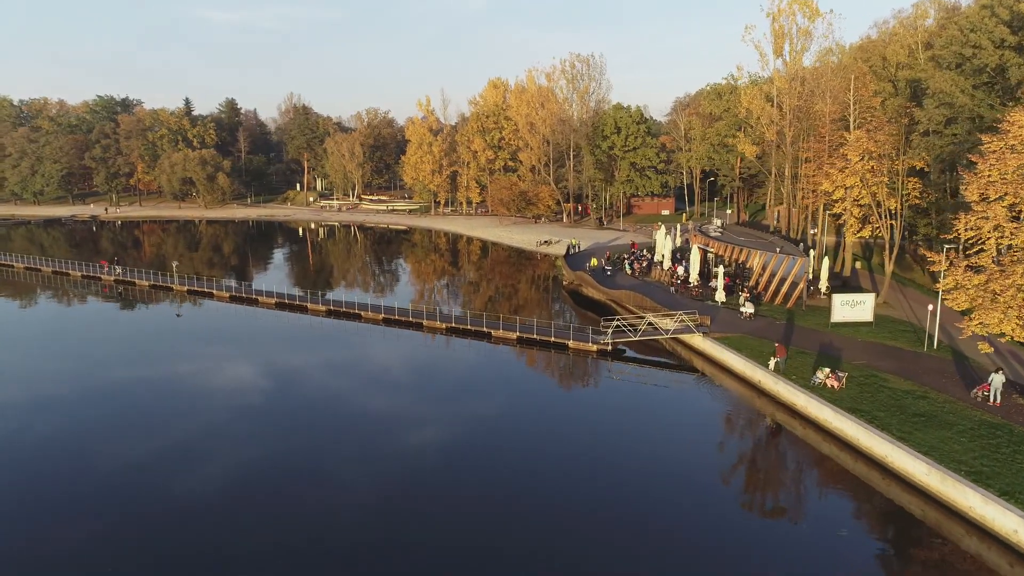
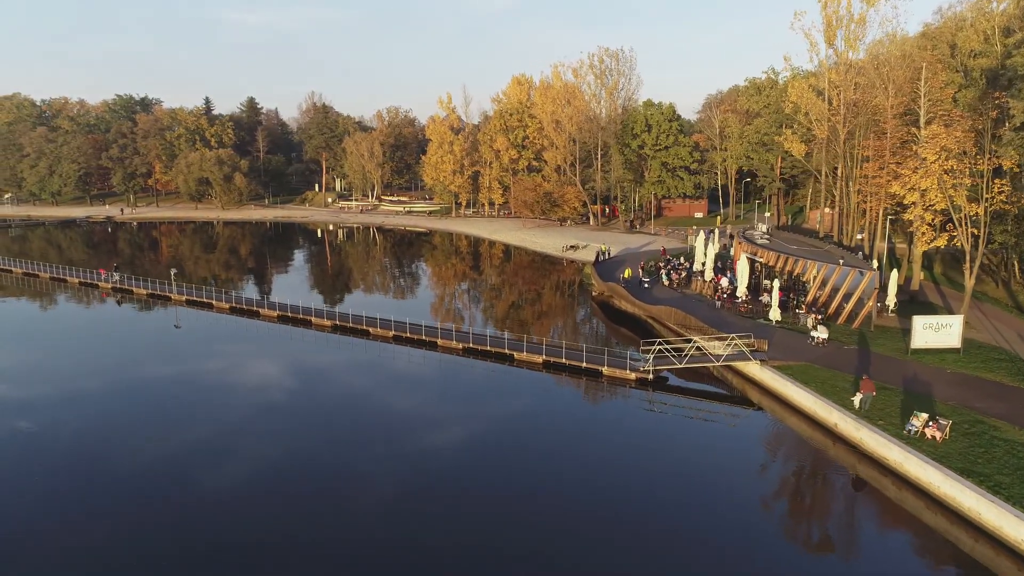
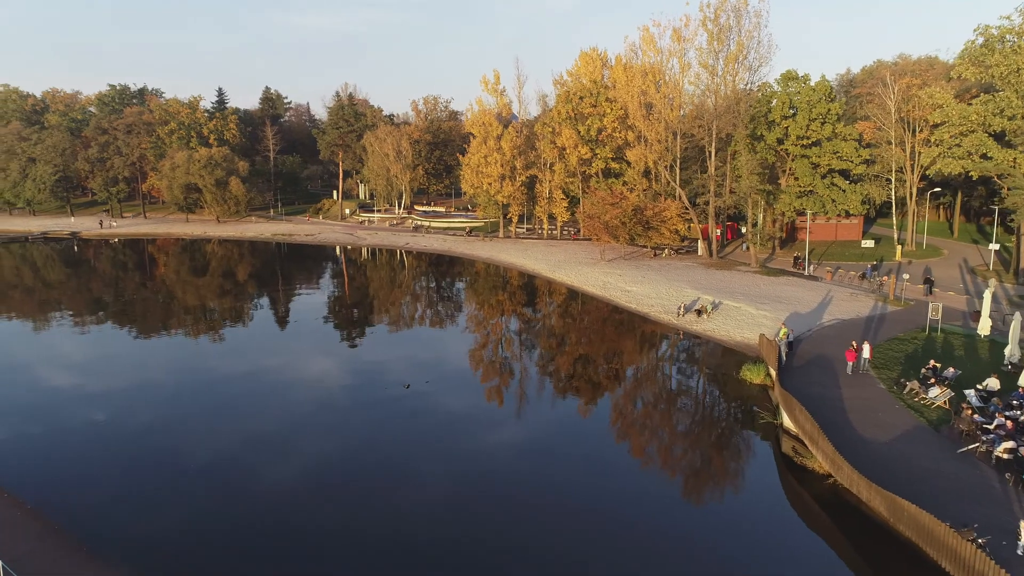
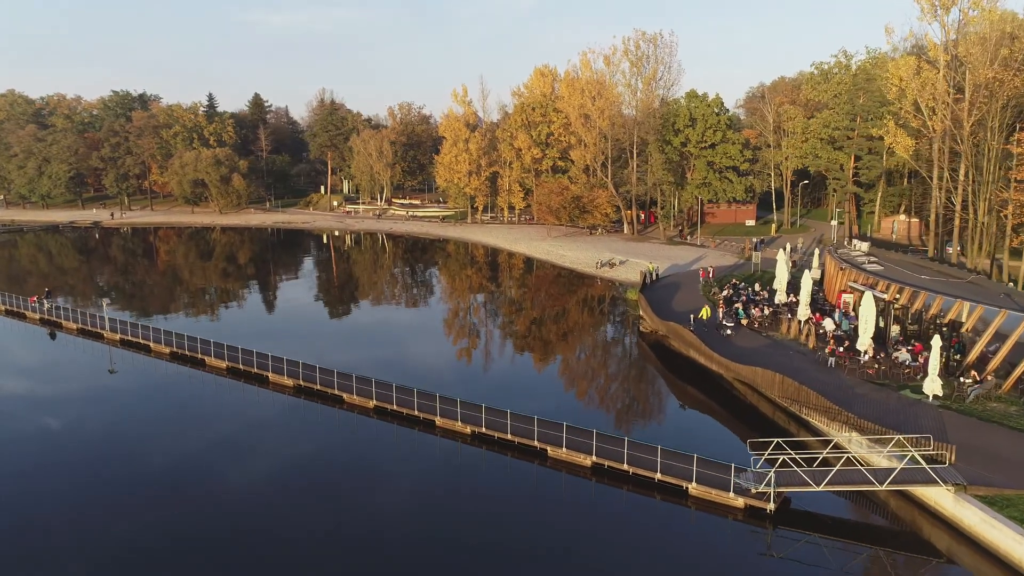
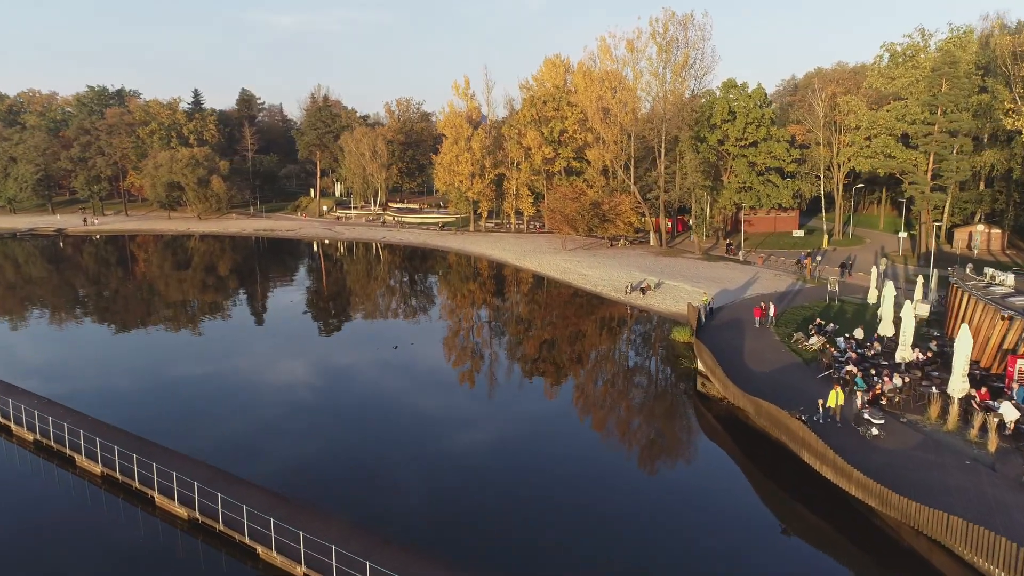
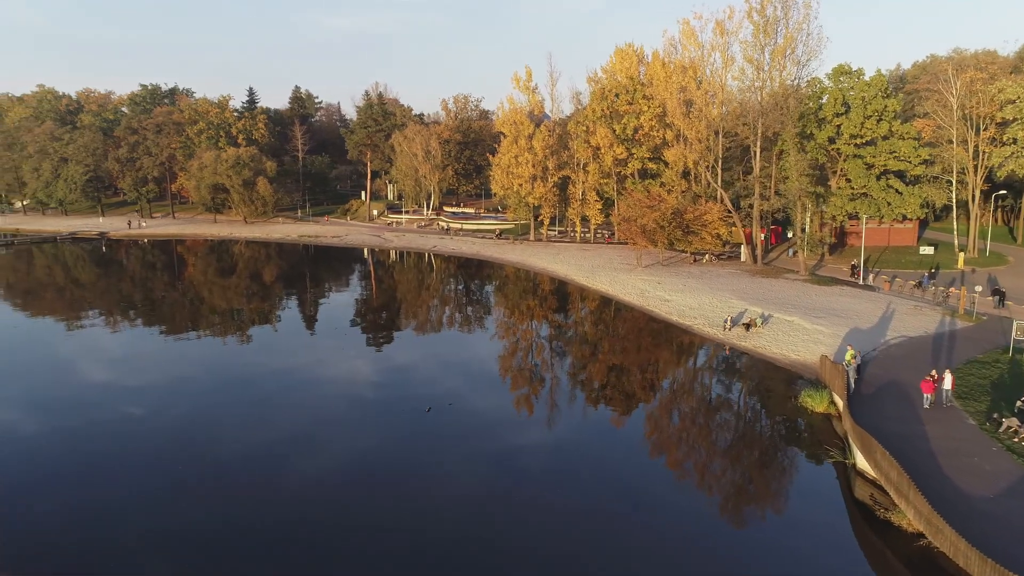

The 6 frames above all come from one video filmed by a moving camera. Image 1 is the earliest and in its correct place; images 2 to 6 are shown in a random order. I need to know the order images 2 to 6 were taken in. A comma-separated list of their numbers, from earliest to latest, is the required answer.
2, 4, 5, 3, 6
